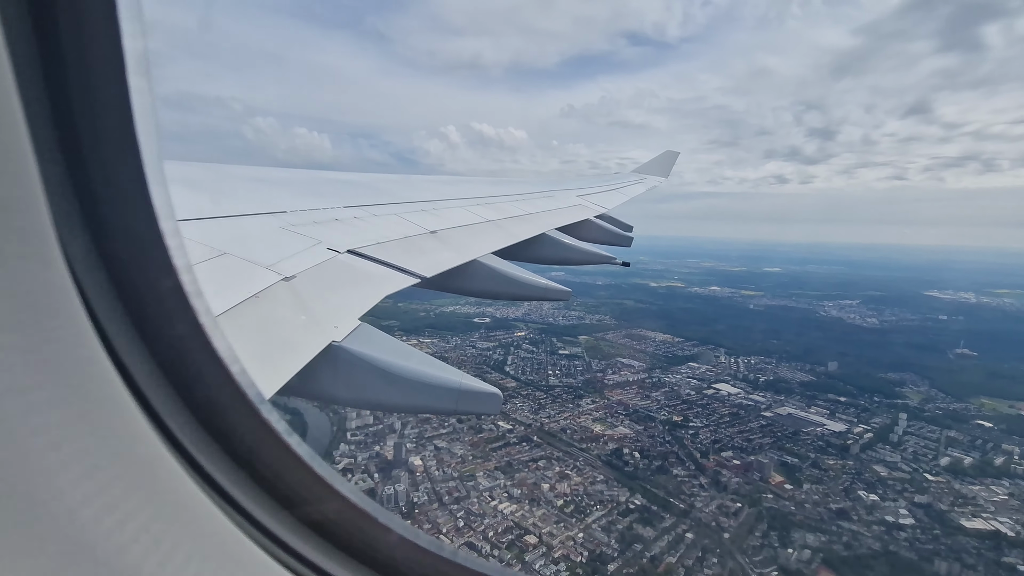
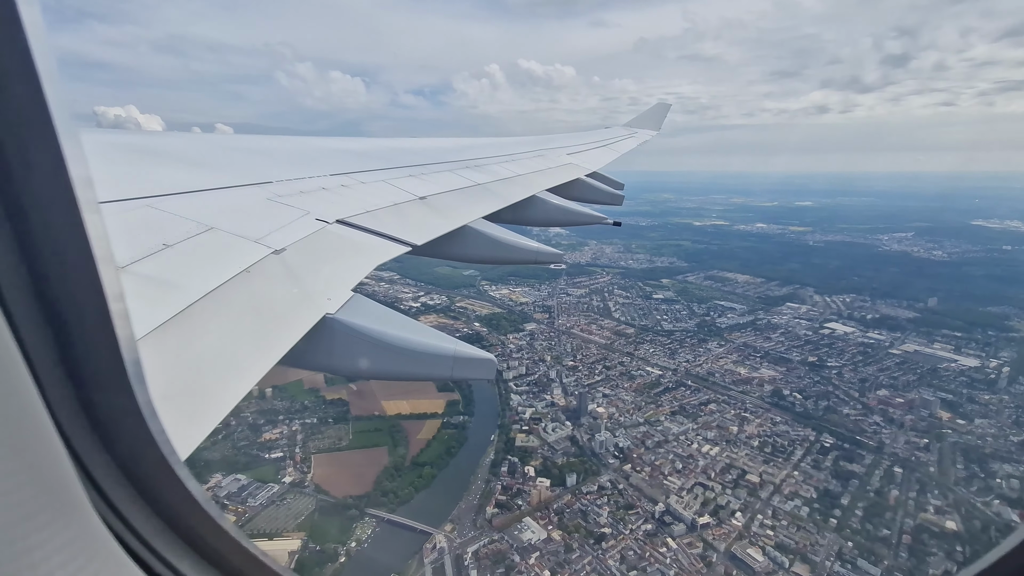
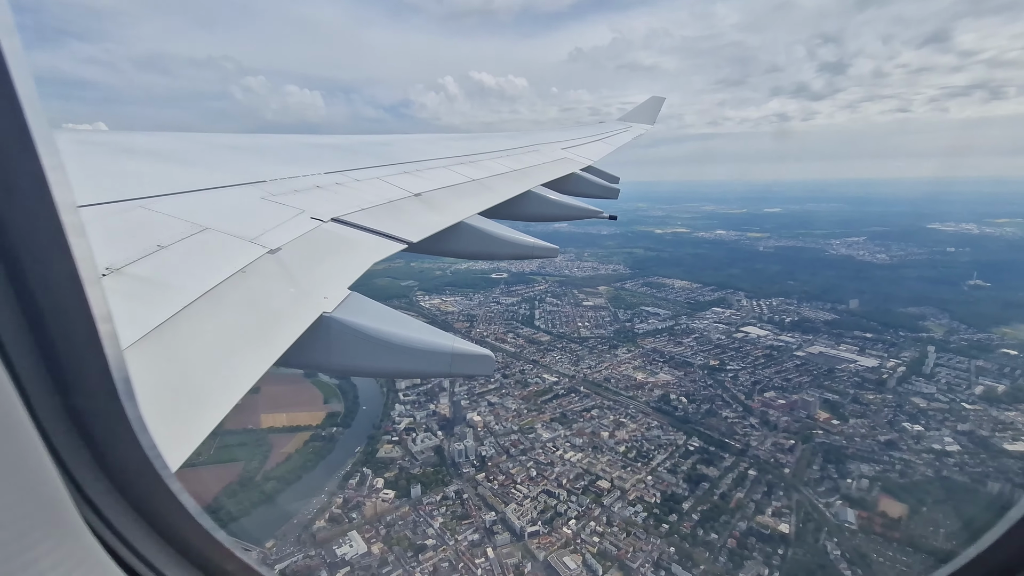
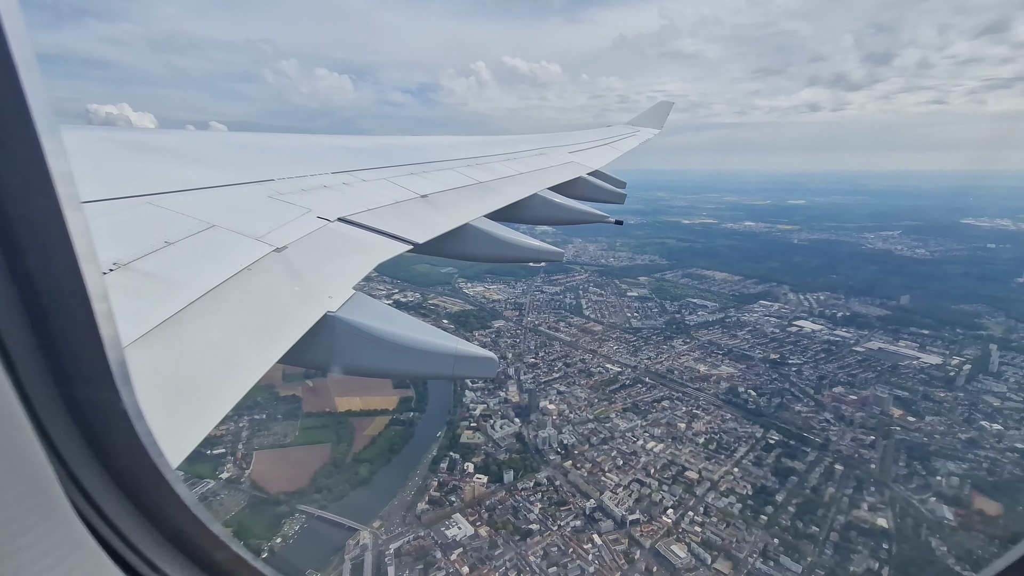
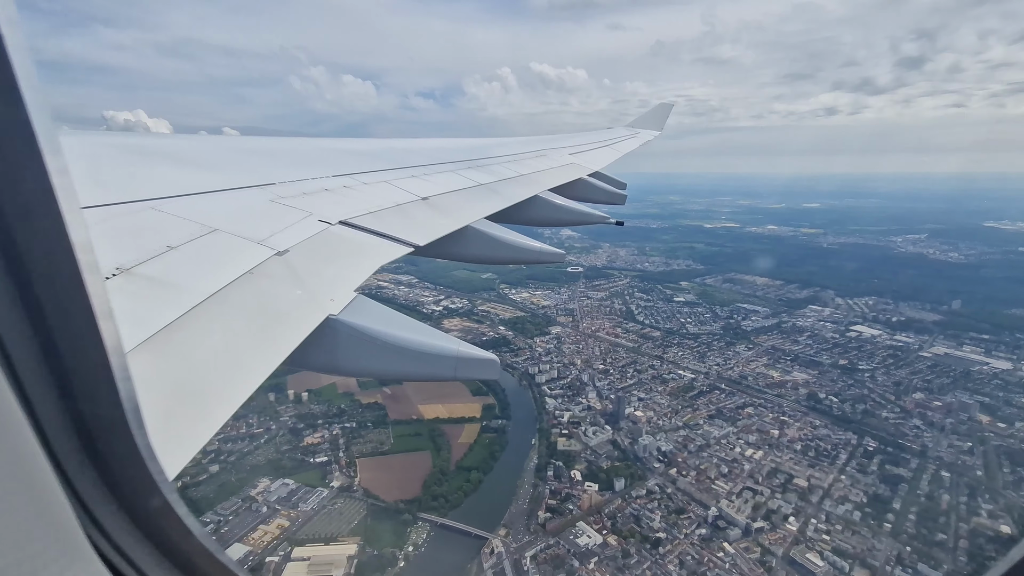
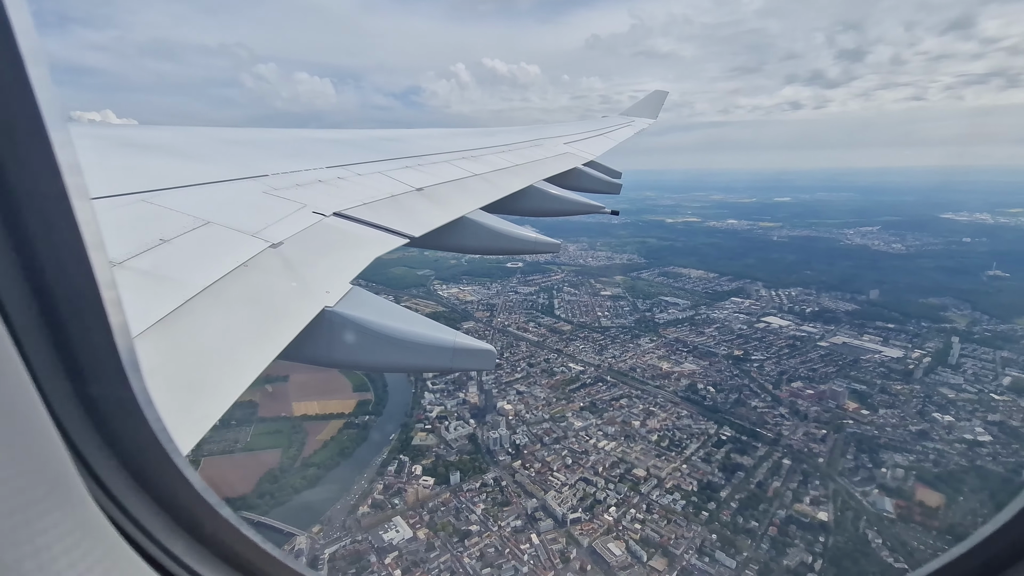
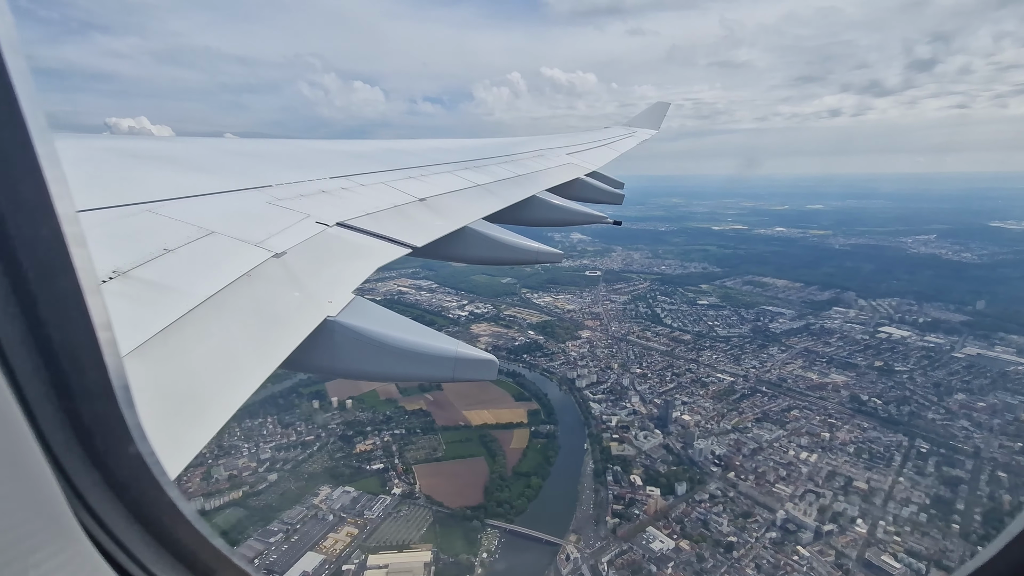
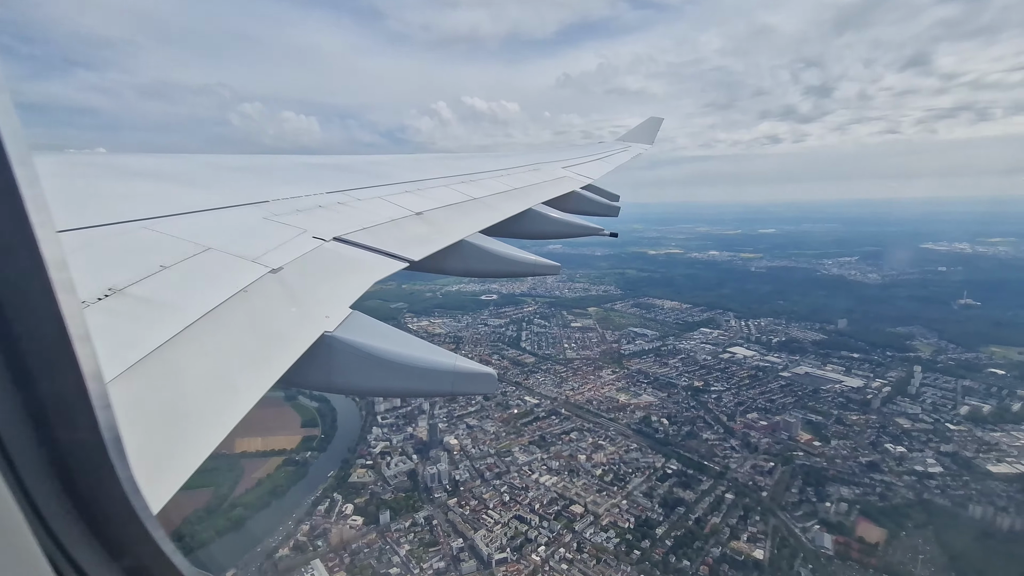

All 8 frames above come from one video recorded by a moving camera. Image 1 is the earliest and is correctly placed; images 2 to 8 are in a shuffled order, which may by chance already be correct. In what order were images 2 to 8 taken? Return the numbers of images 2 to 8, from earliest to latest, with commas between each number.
8, 3, 6, 4, 2, 5, 7
